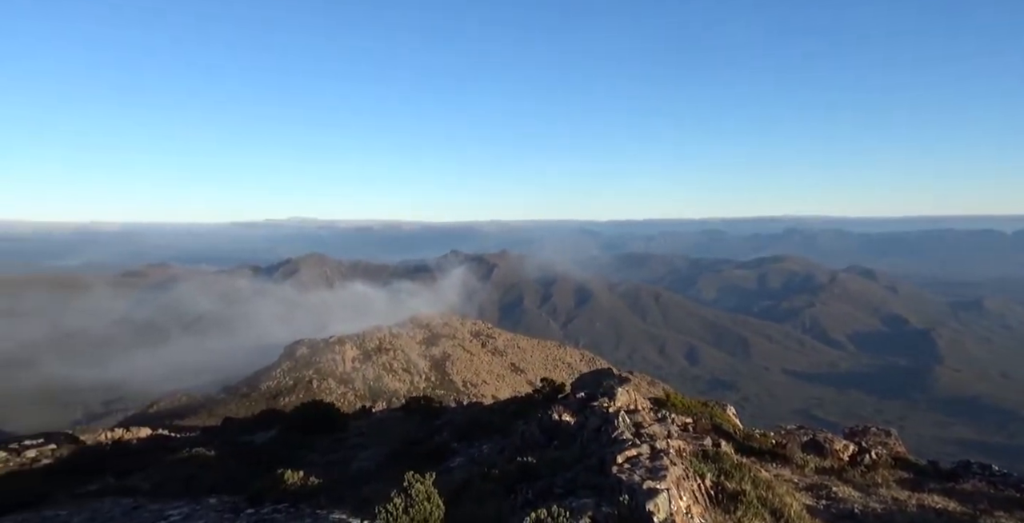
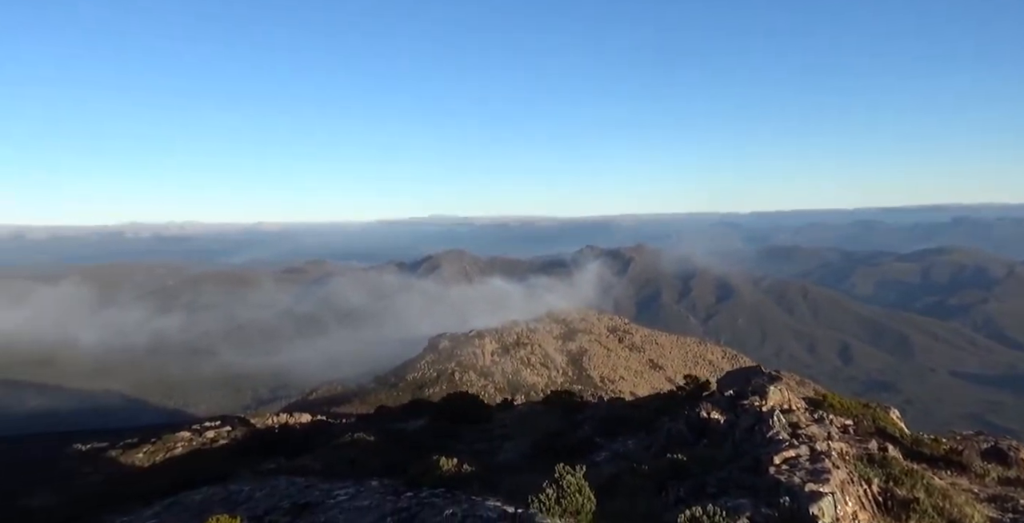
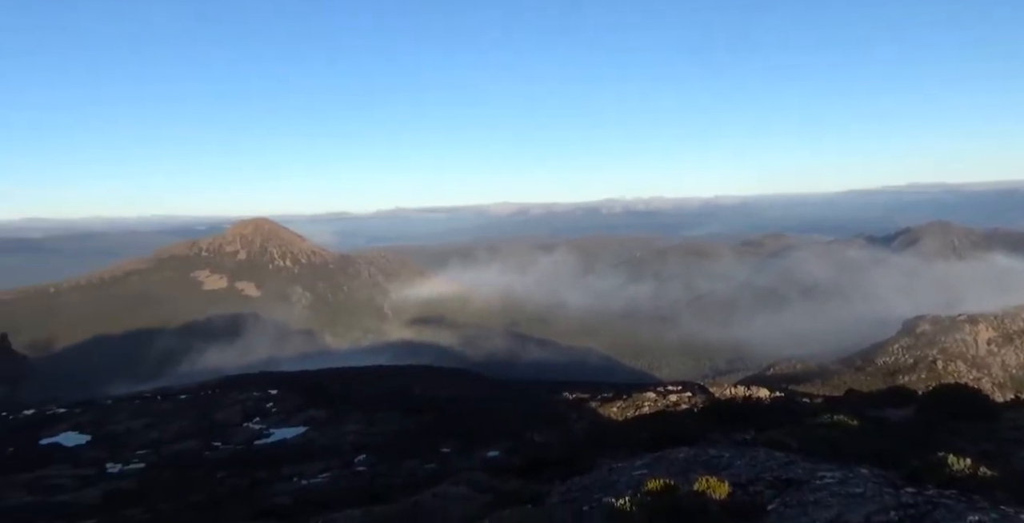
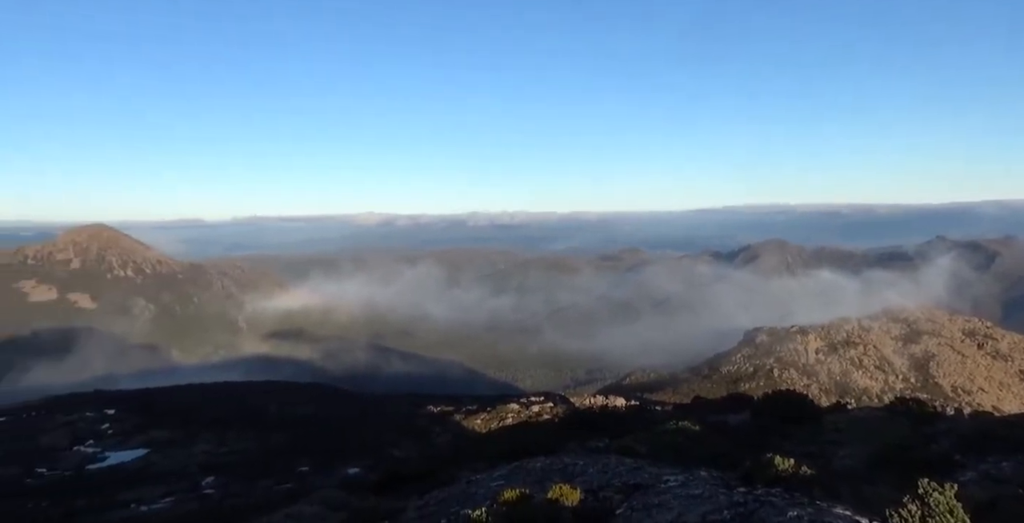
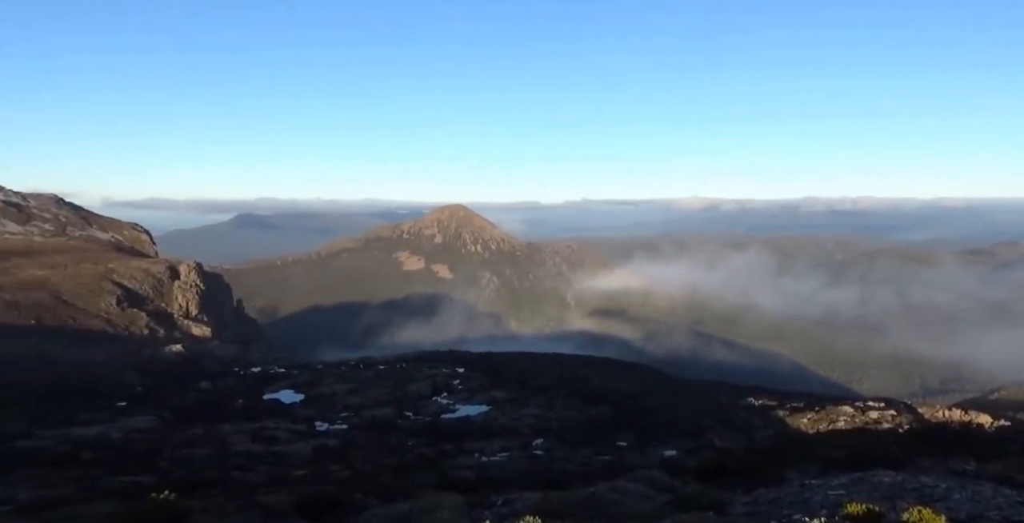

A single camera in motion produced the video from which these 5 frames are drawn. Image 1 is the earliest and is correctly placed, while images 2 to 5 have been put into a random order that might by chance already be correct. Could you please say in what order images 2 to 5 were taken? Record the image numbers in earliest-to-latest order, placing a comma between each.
2, 4, 3, 5
